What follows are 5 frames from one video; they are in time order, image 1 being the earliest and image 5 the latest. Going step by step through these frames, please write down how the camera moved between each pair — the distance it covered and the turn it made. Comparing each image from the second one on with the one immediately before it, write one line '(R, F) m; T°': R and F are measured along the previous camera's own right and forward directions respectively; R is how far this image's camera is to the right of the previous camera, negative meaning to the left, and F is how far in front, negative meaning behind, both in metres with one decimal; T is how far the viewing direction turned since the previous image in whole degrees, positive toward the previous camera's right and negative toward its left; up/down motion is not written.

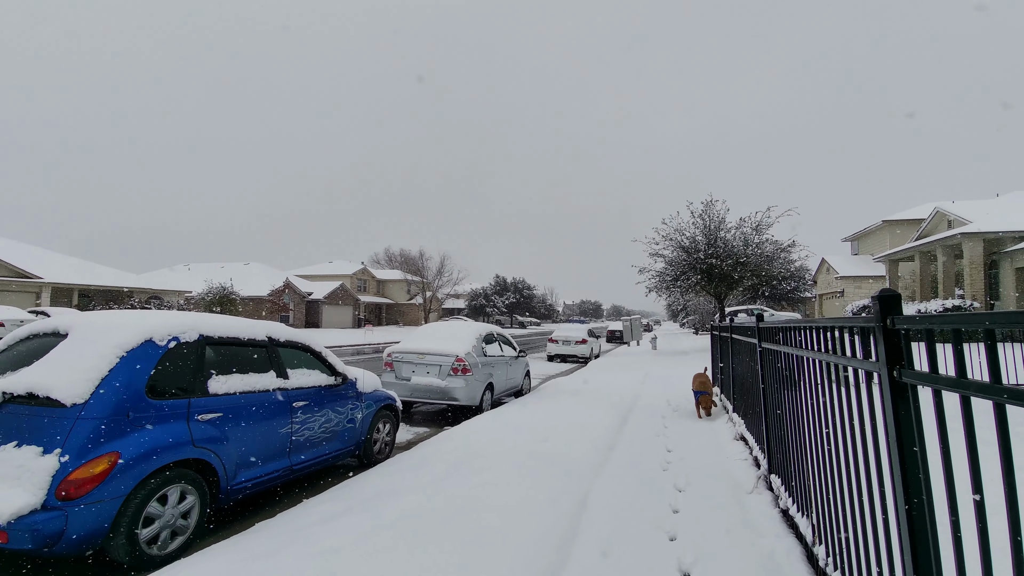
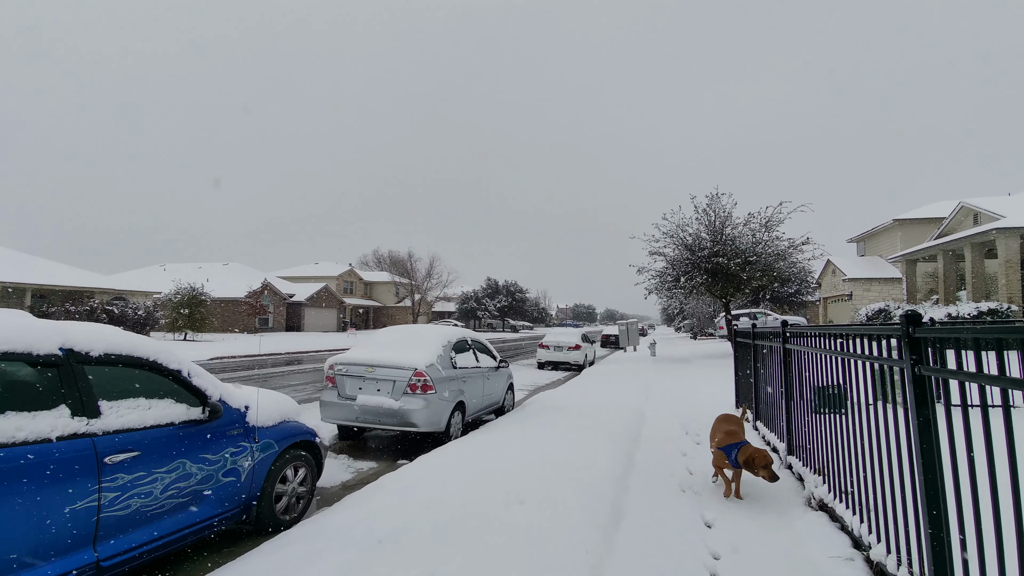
(+0.2, +1.6) m; +1°
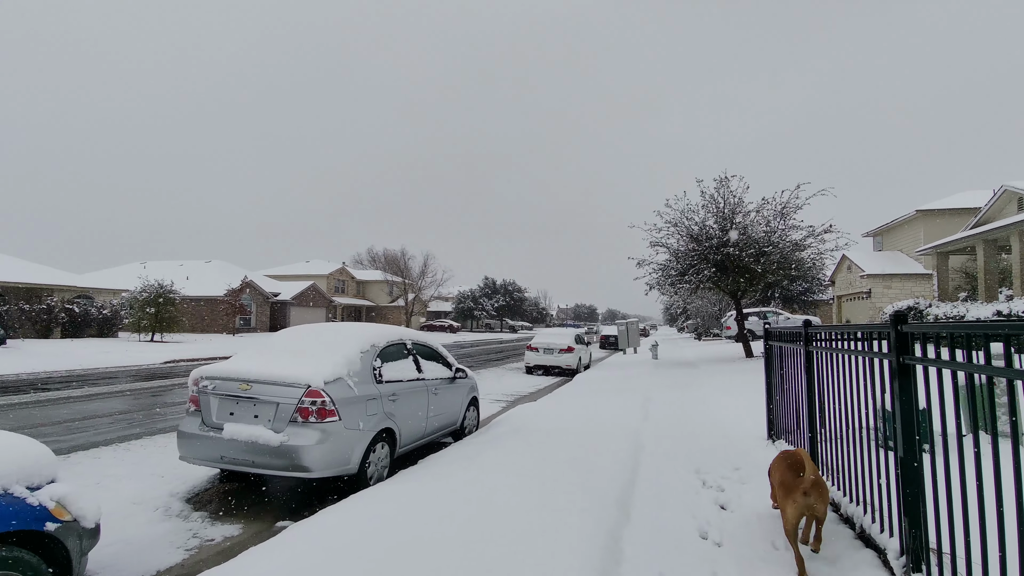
(+0.5, +1.9) m; 0°
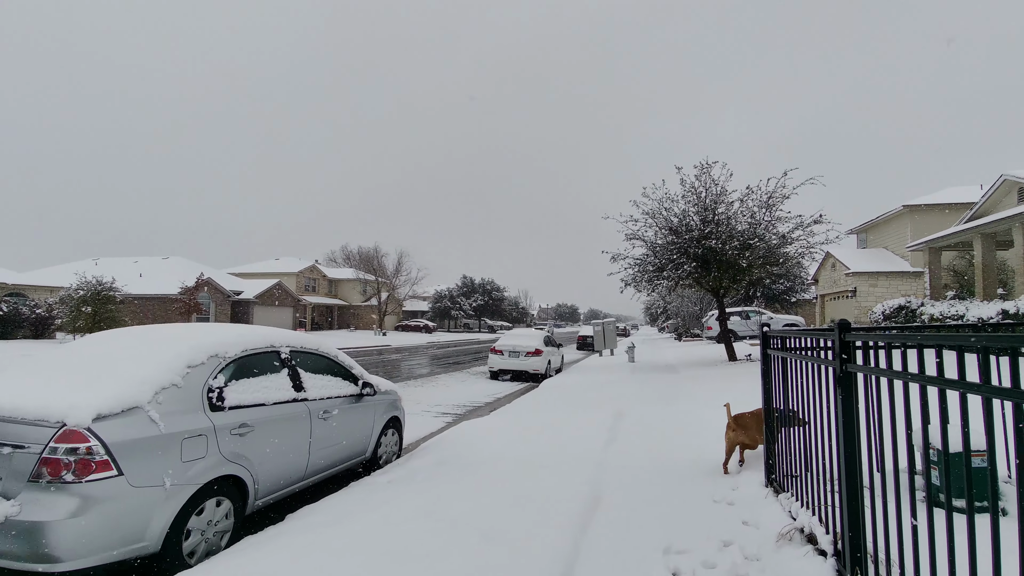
(+0.6, +1.4) m; +2°
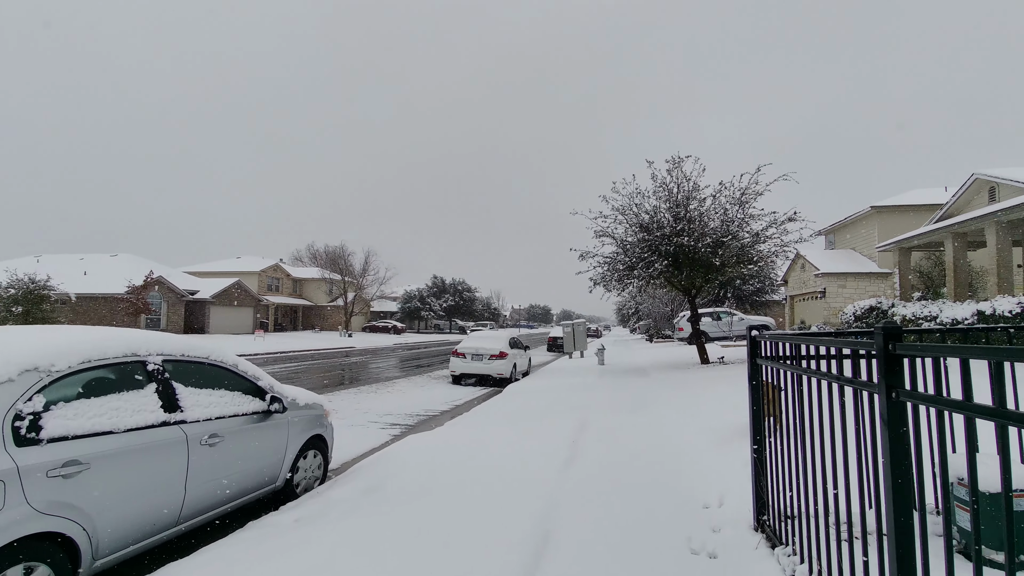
(+0.3, +0.8) m; +3°
